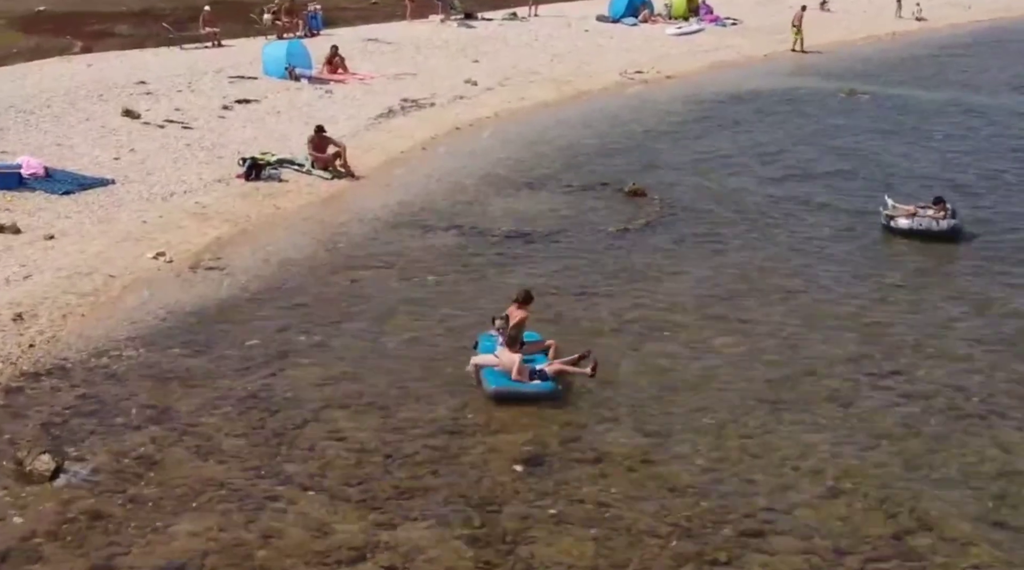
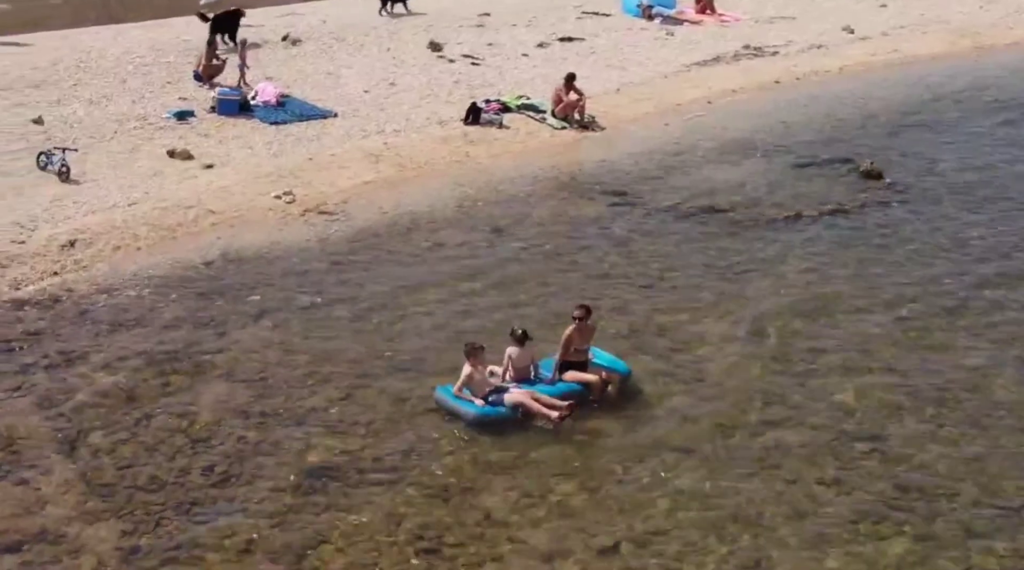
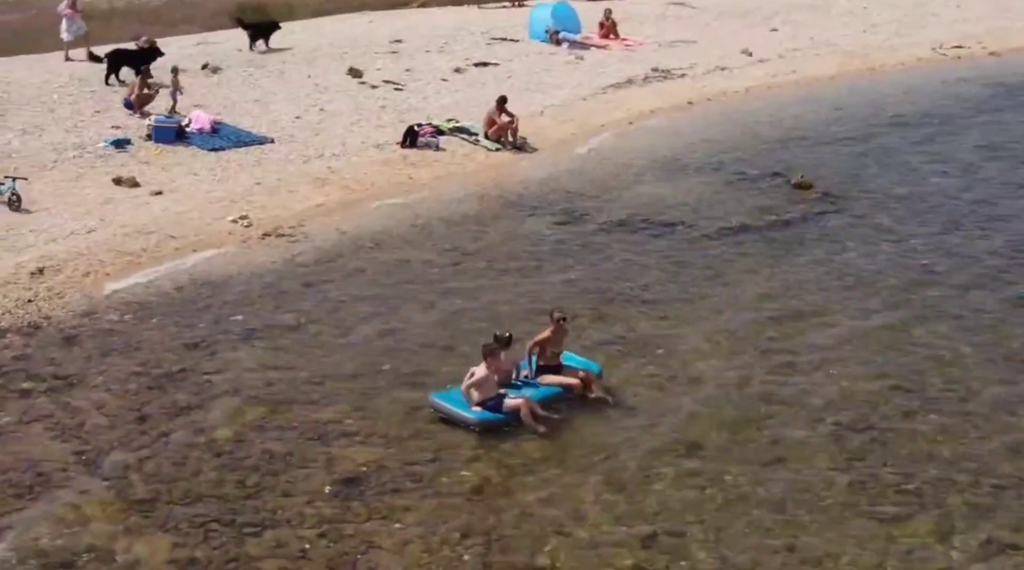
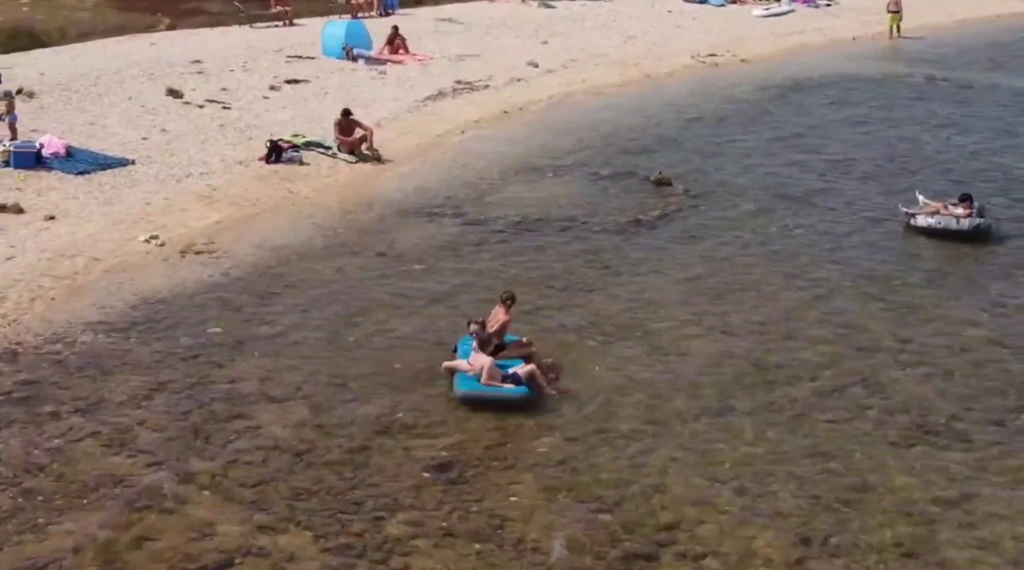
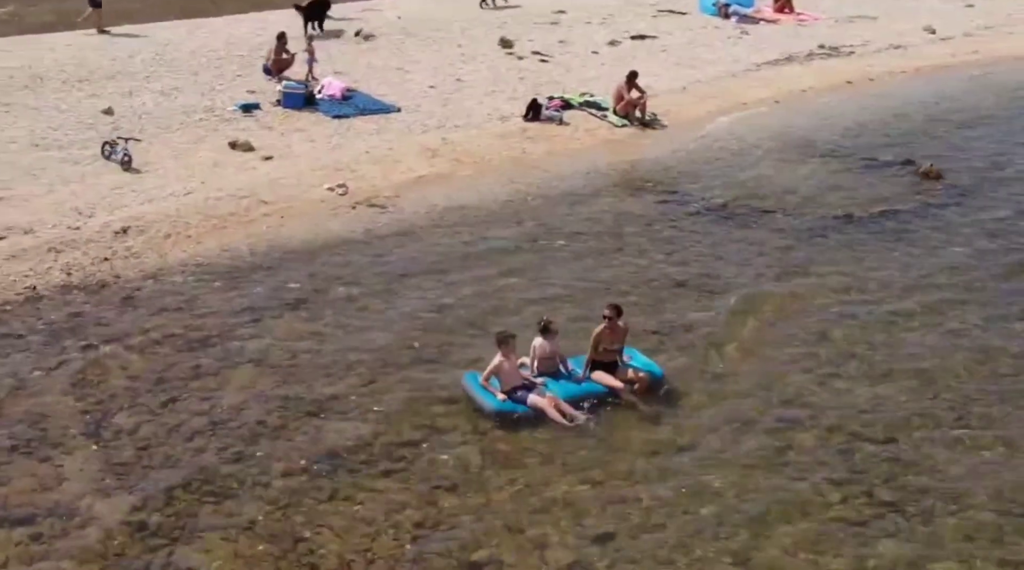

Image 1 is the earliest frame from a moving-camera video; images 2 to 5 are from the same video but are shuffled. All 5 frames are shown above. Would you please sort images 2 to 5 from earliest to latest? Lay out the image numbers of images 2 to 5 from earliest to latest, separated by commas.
4, 3, 2, 5
